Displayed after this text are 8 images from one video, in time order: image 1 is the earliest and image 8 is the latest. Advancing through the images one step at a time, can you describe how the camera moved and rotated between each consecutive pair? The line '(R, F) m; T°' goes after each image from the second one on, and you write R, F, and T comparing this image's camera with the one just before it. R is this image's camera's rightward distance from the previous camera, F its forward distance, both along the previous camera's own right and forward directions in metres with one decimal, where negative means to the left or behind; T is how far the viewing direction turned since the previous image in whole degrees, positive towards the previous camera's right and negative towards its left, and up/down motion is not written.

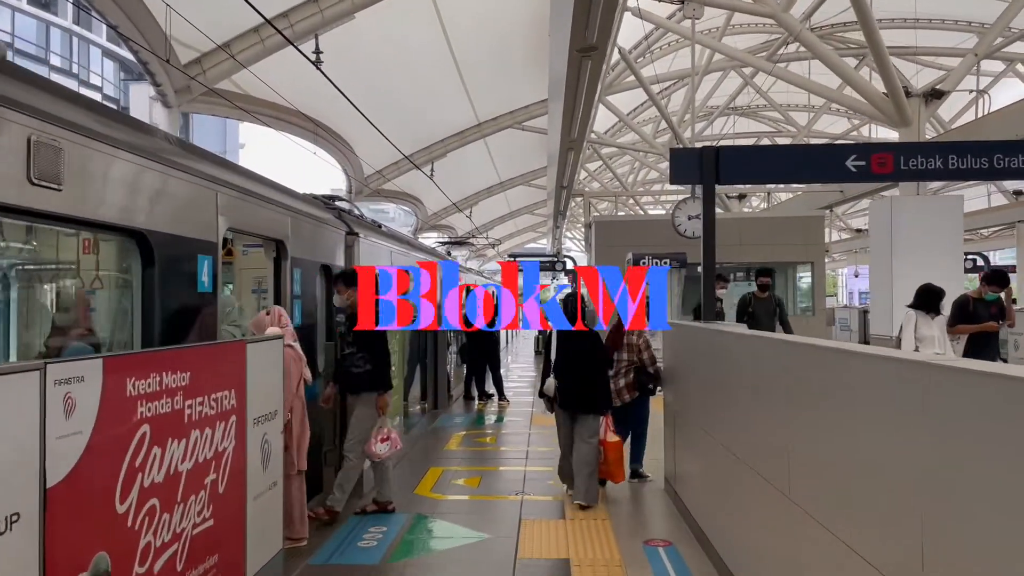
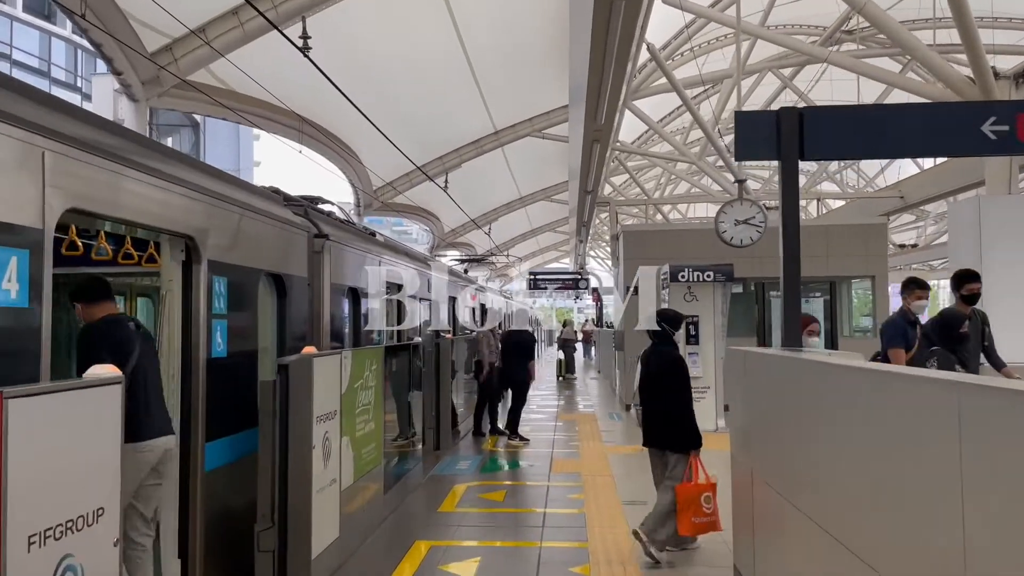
(+0.1, +1.7) m; -2°
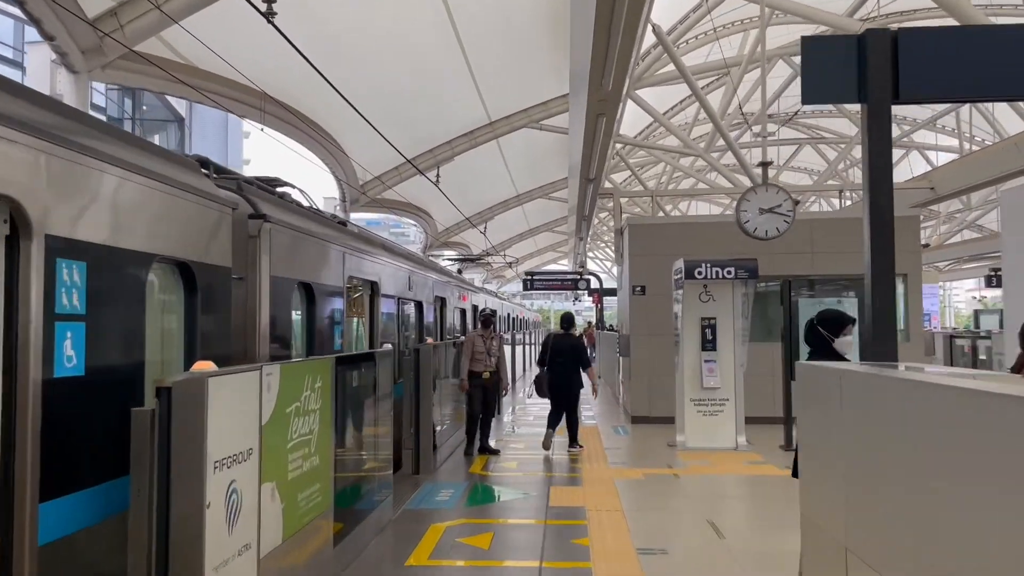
(+0.1, +1.3) m; 0°
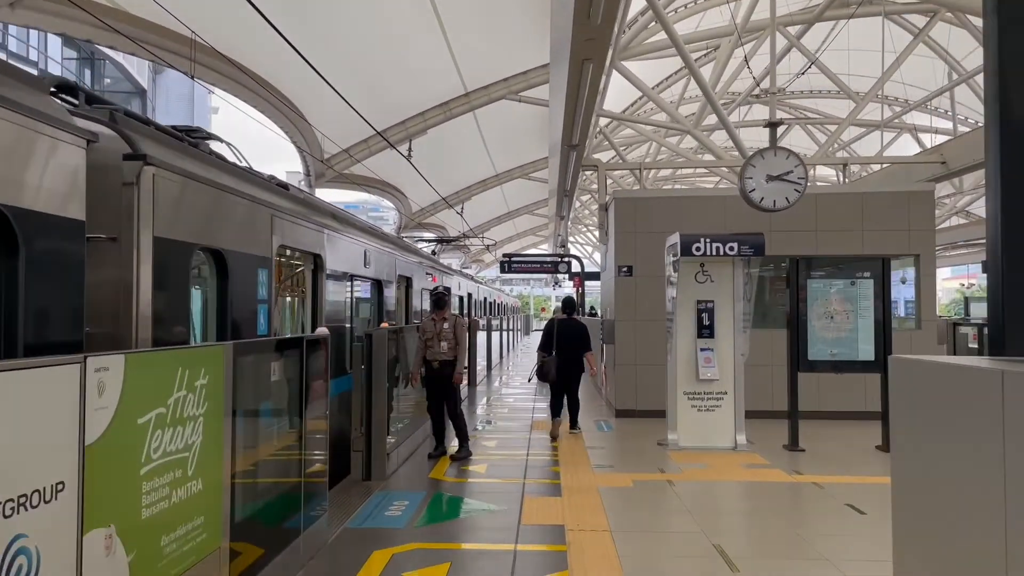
(+0.1, +1.2) m; +1°
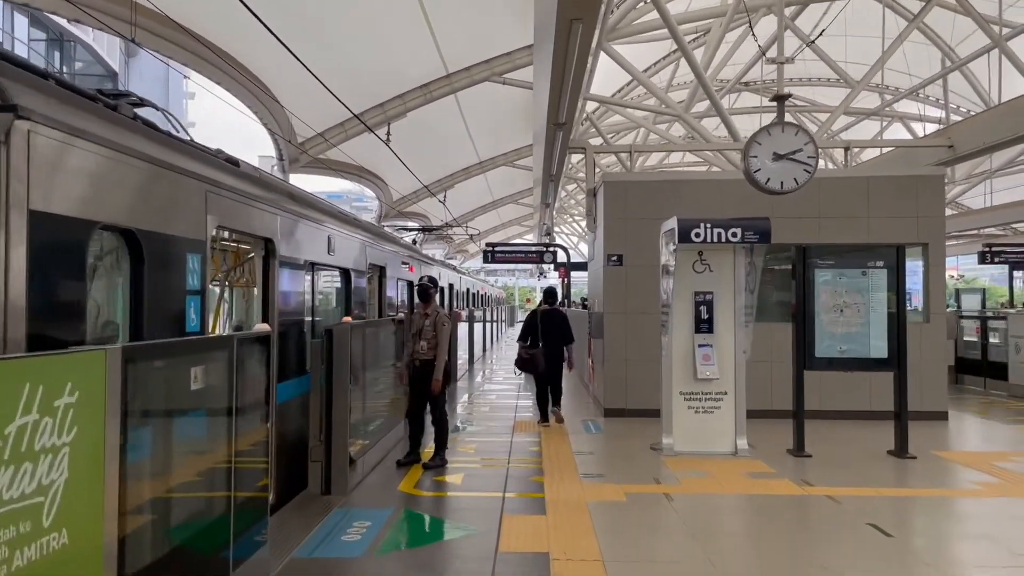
(0.0, +0.8) m; +1°
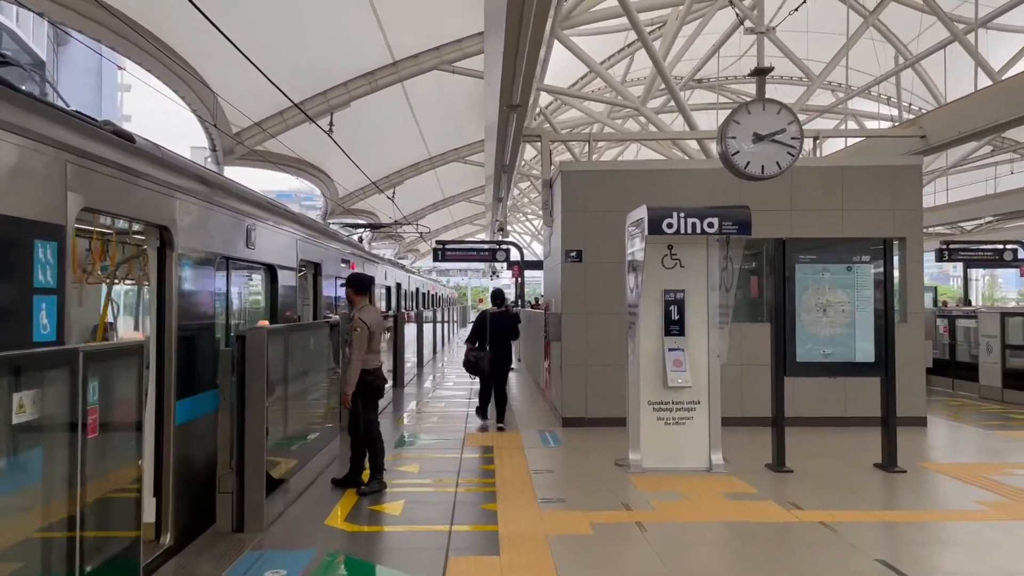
(0.0, +0.9) m; +3°
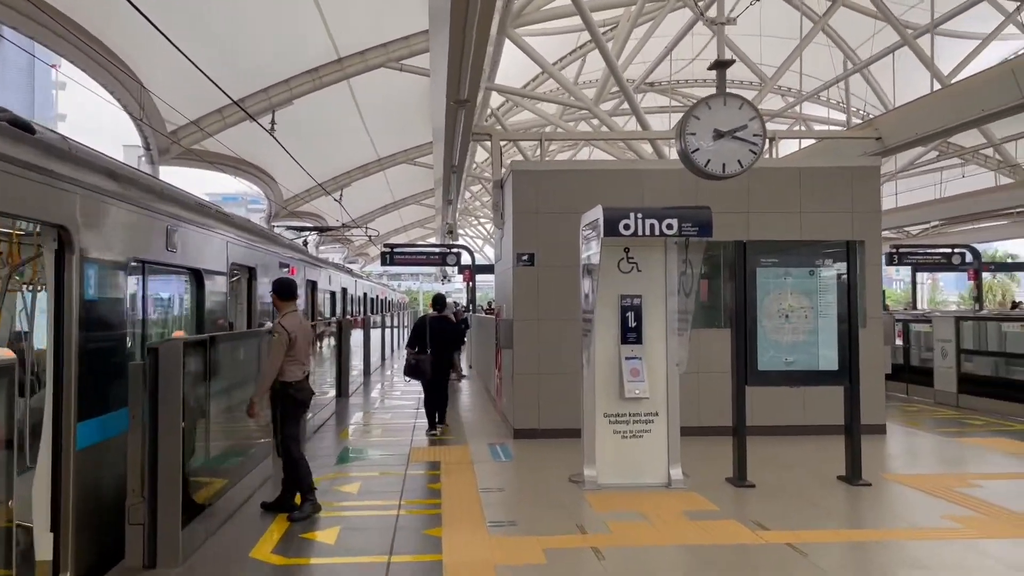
(0.0, +0.4) m; +3°
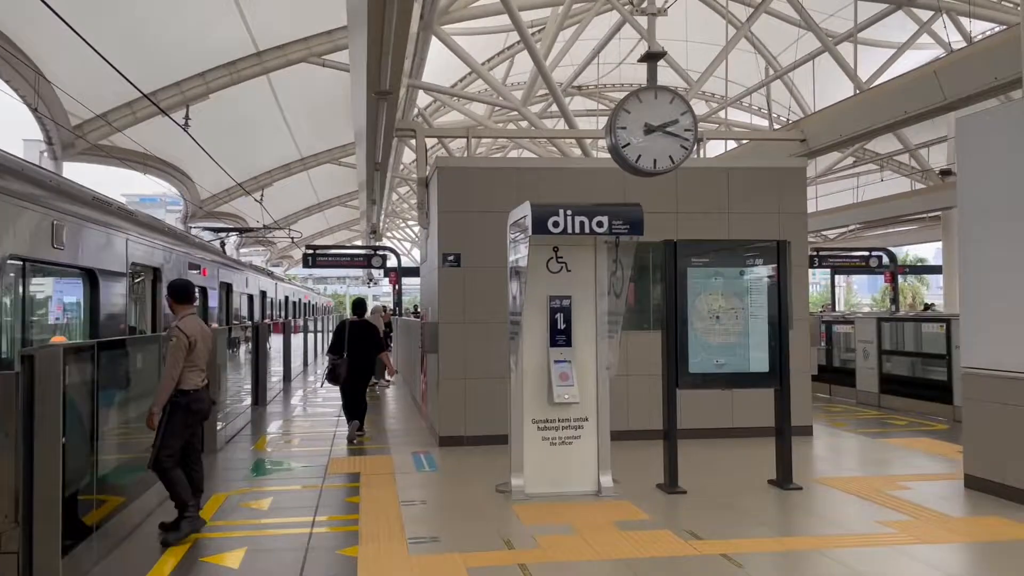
(0.0, +0.3) m; +5°
